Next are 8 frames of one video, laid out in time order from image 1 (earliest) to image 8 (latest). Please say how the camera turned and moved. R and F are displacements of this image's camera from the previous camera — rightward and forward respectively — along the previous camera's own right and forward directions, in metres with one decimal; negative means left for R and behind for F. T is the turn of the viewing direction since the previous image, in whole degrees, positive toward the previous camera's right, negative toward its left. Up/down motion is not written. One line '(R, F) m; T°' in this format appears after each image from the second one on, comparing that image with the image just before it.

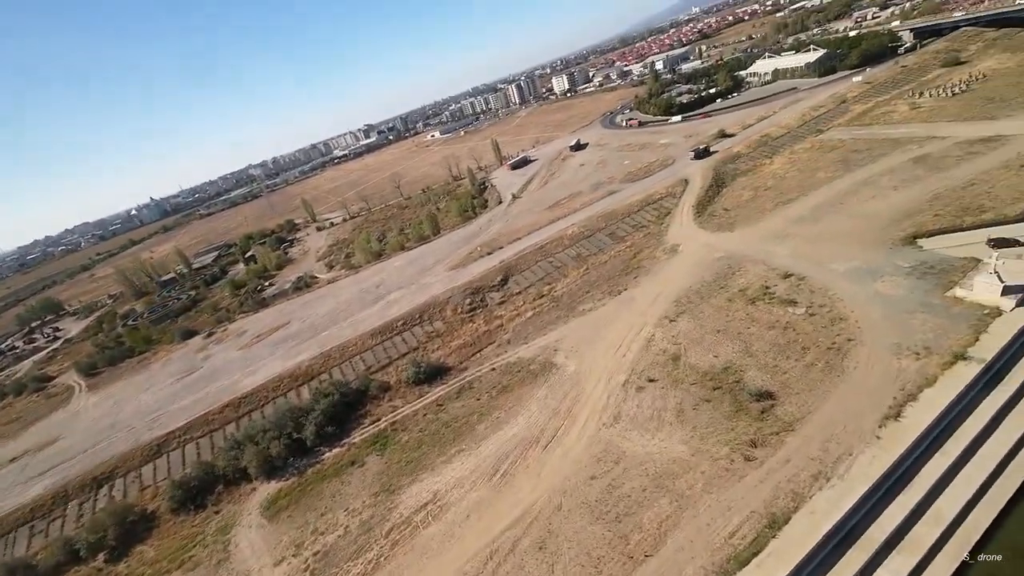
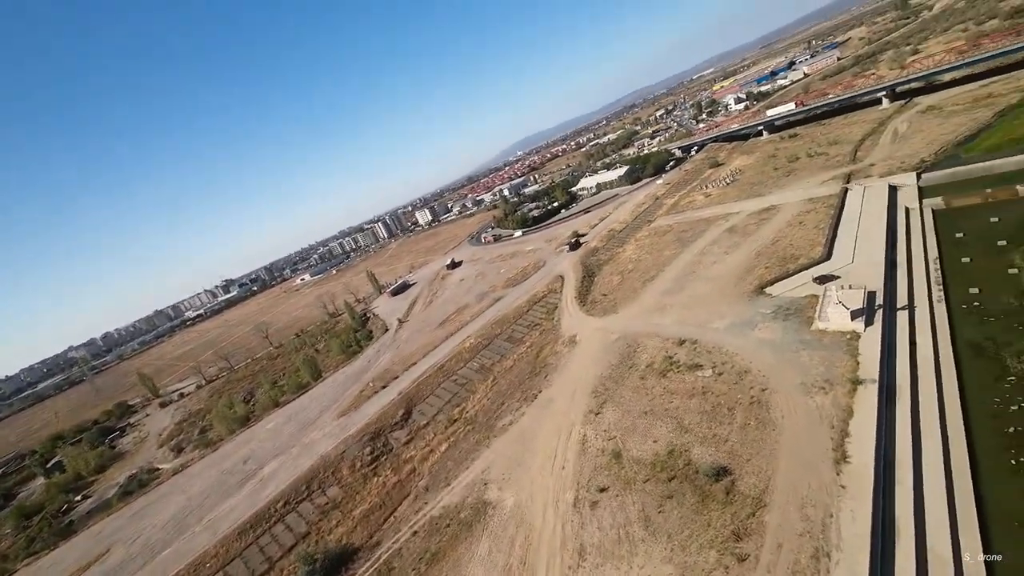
(-0.1, +1.3) m; +16°
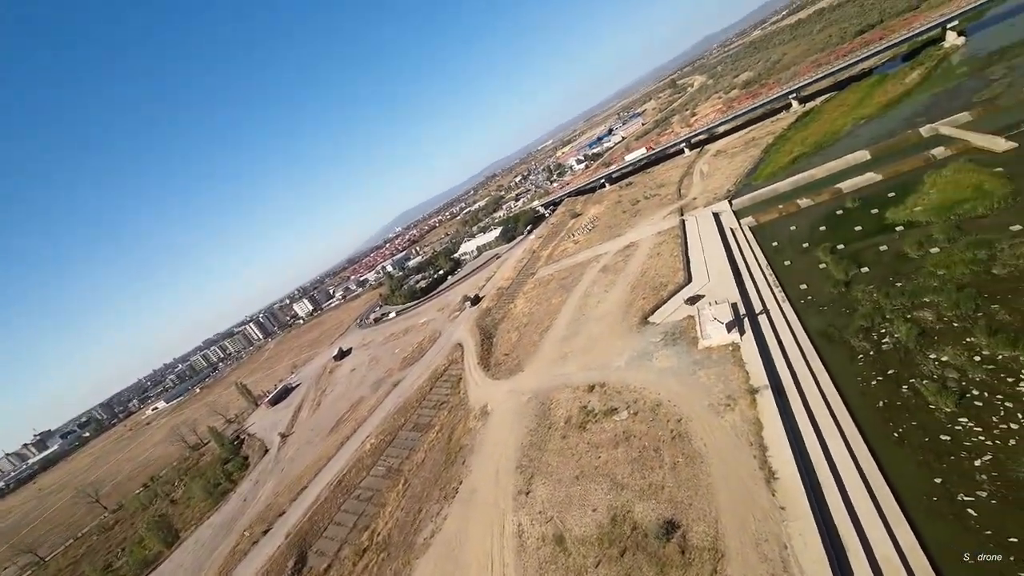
(+0.2, +1.0) m; +15°
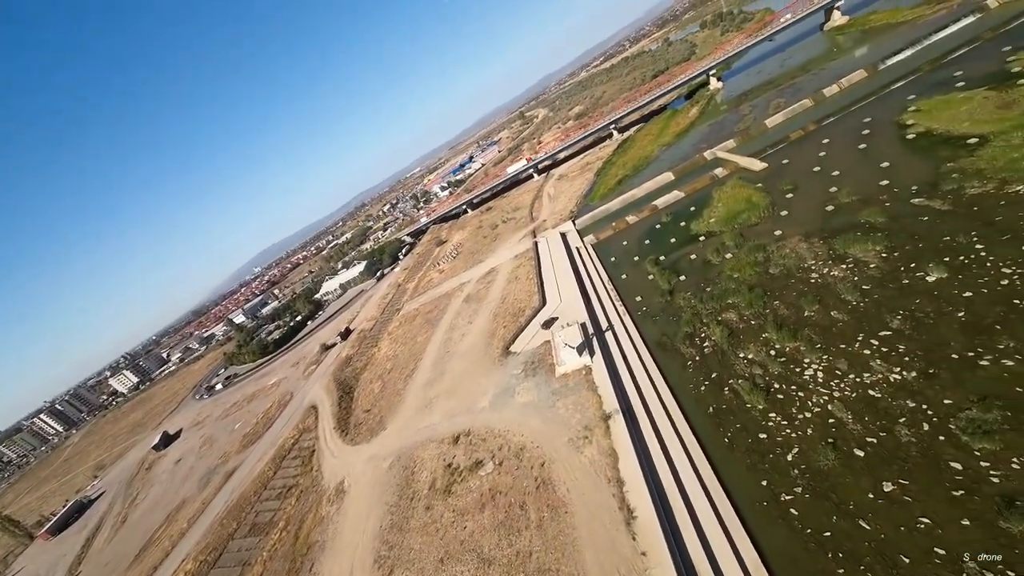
(+1.2, +1.1) m; +17°
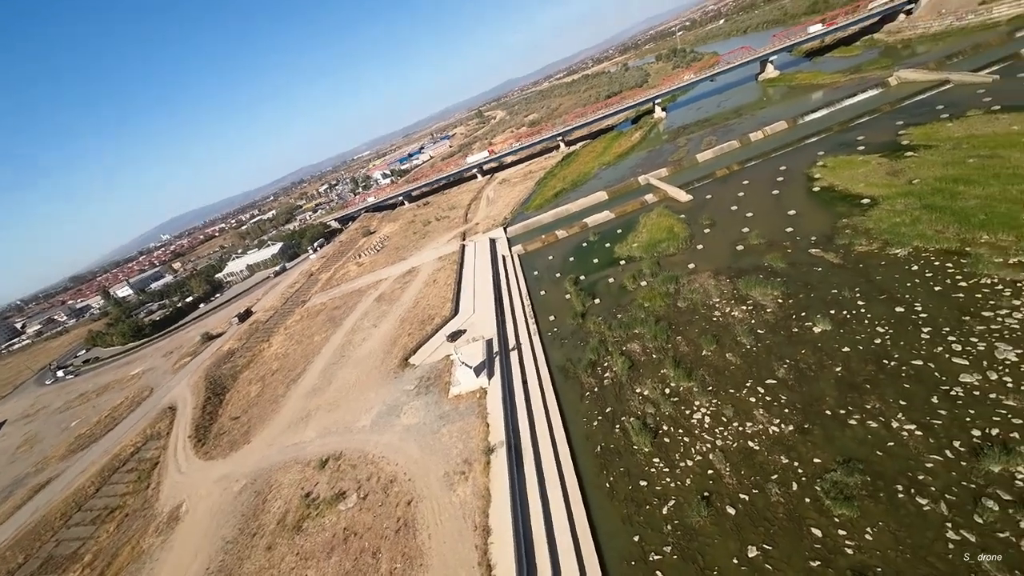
(+1.4, +1.2) m; +8°
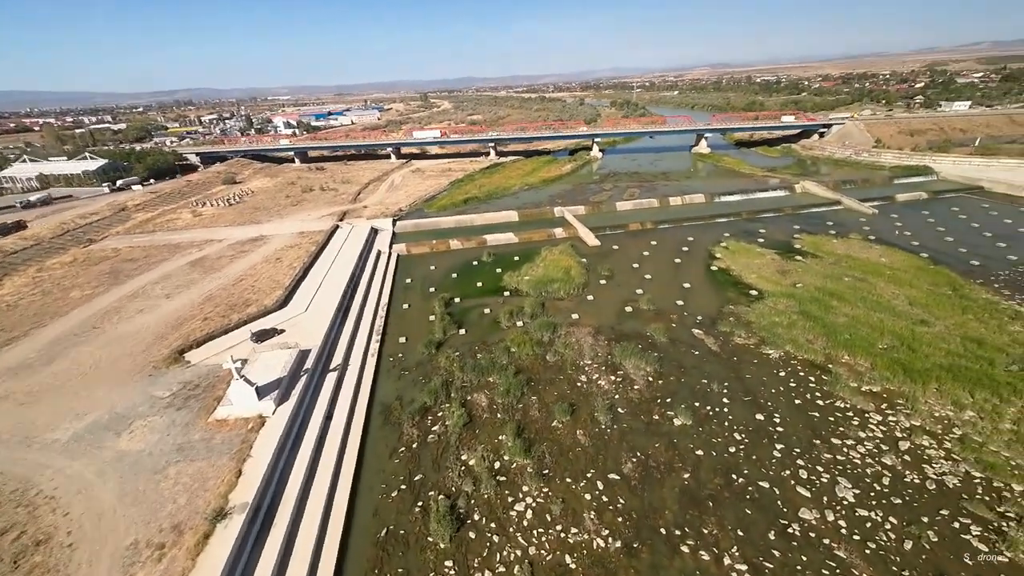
(+2.1, +2.8) m; +11°
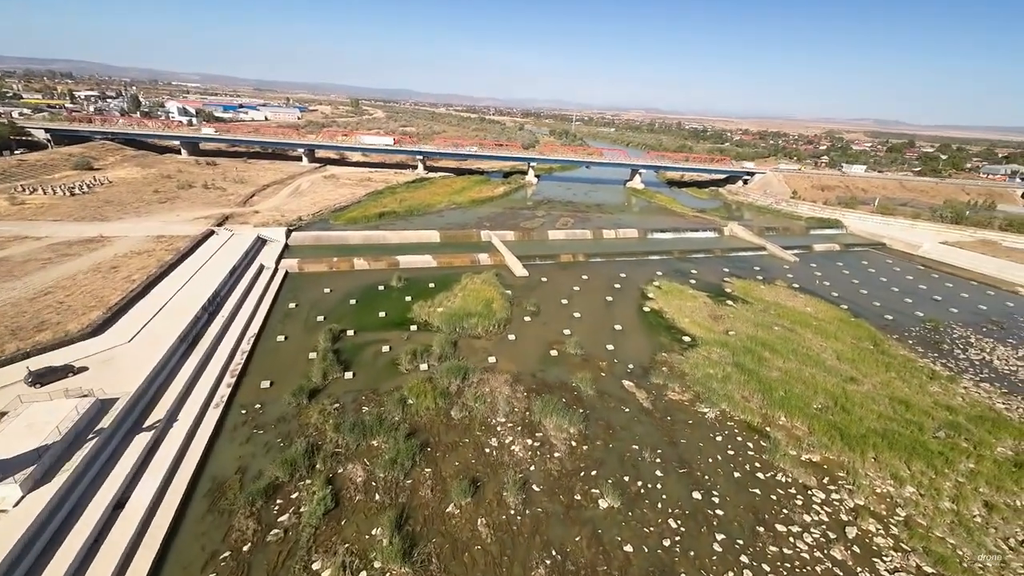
(+0.9, +2.4) m; +9°
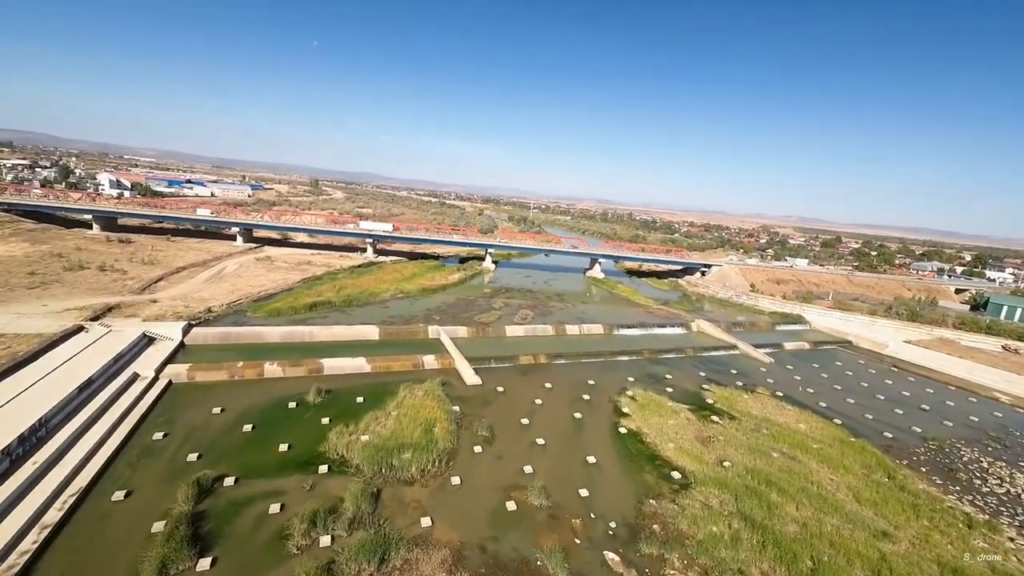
(+0.3, +2.8) m; +6°
